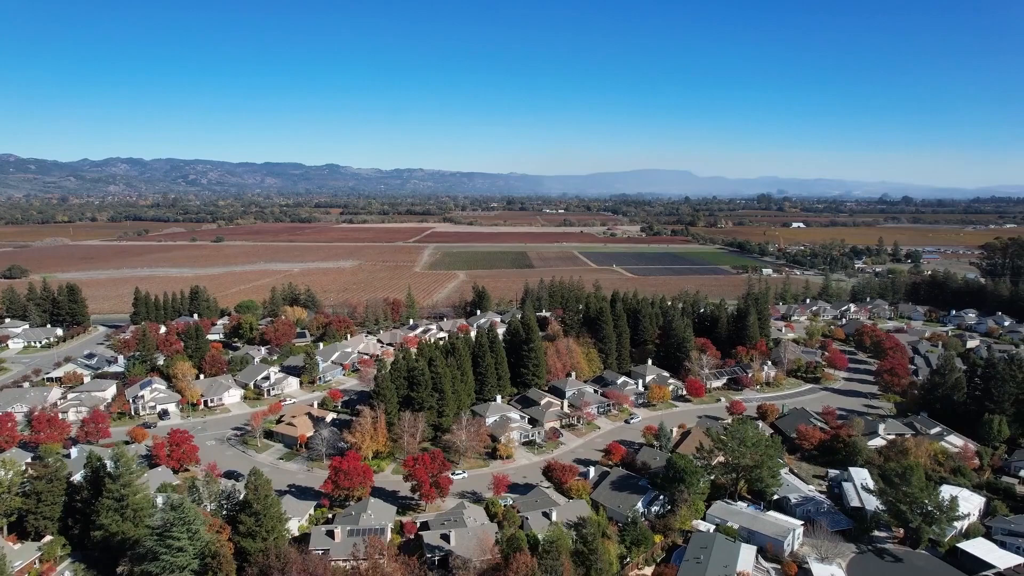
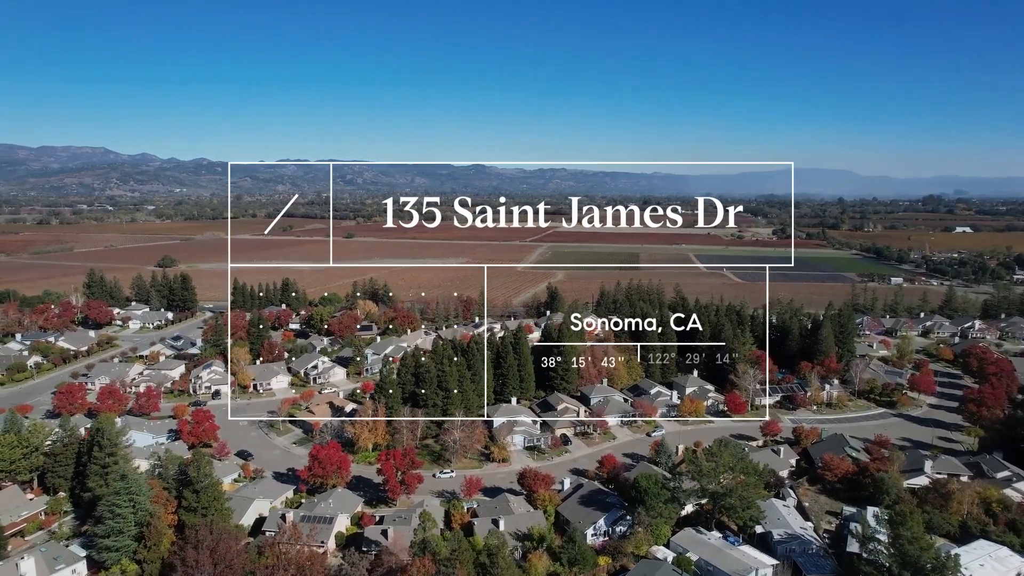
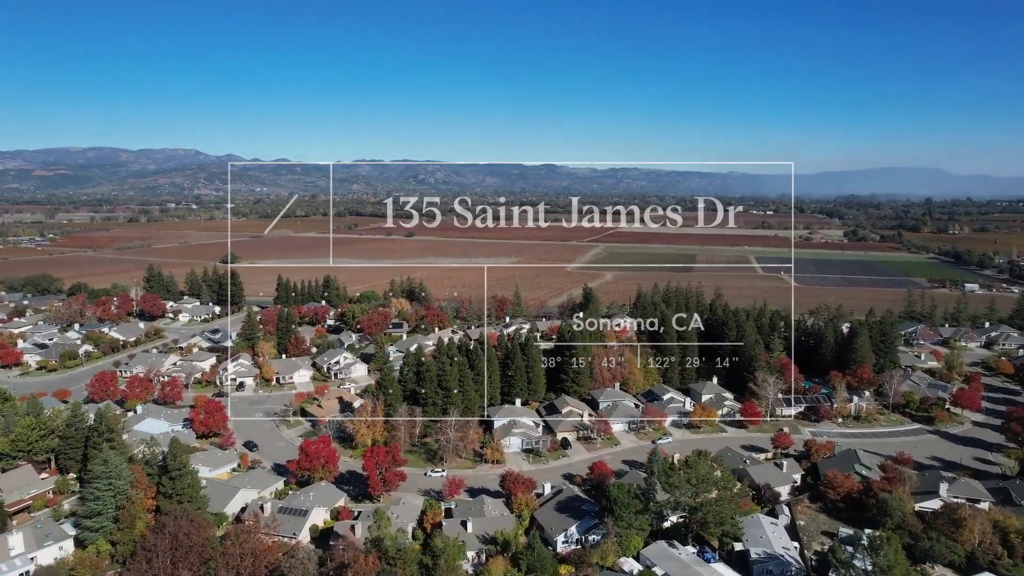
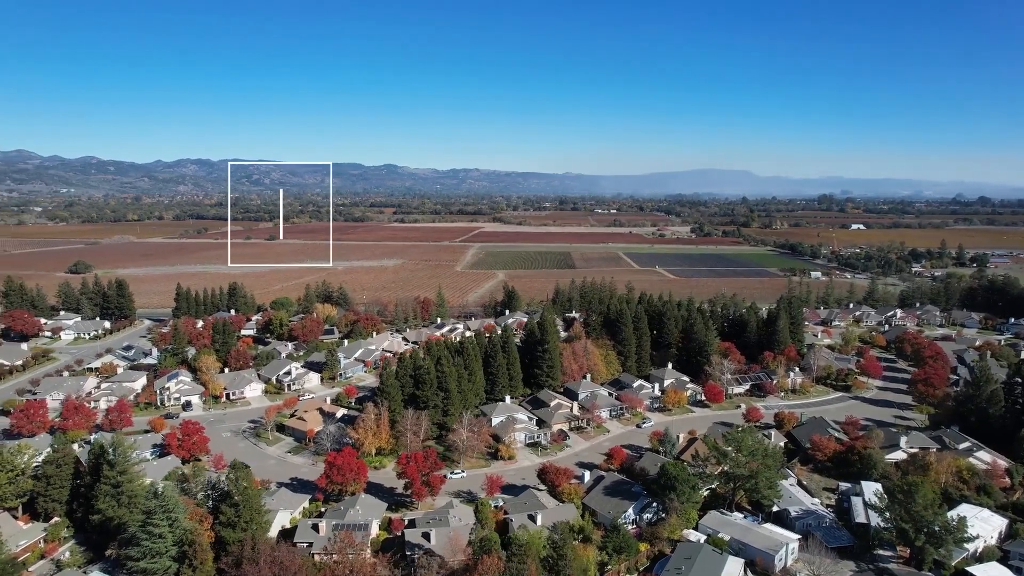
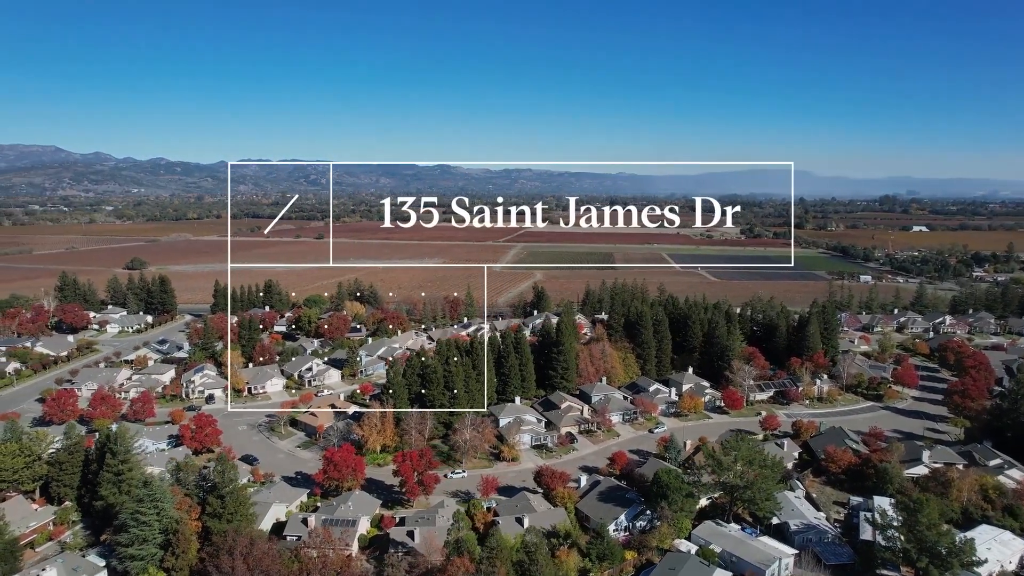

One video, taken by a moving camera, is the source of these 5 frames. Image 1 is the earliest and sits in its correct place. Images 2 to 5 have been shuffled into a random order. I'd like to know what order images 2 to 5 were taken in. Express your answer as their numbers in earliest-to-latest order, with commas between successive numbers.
4, 5, 2, 3
